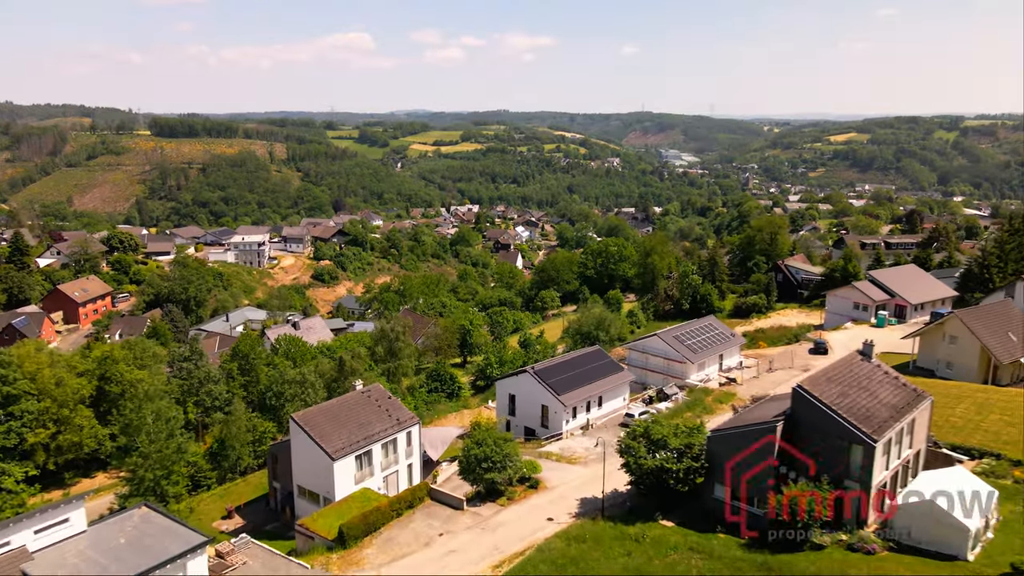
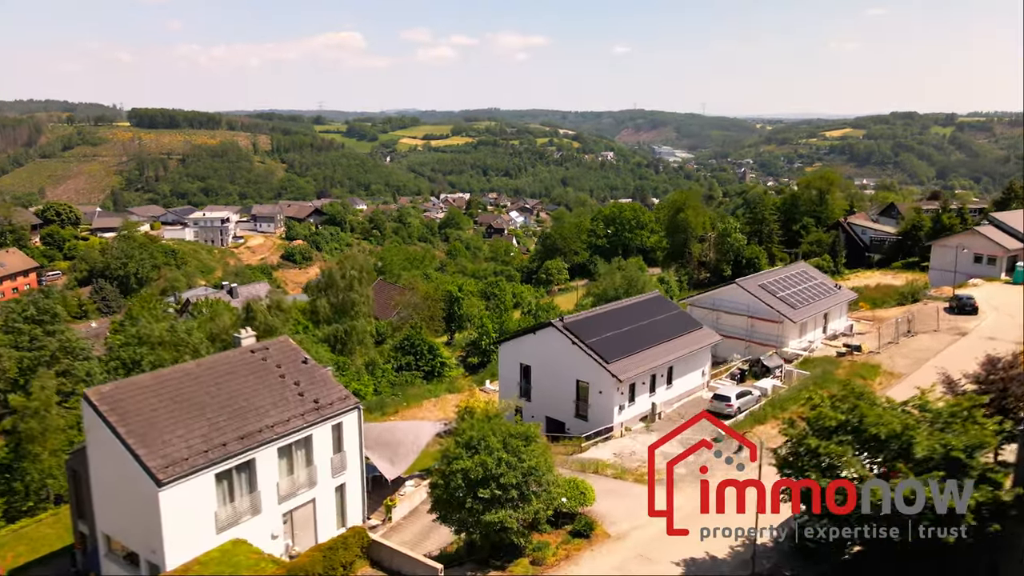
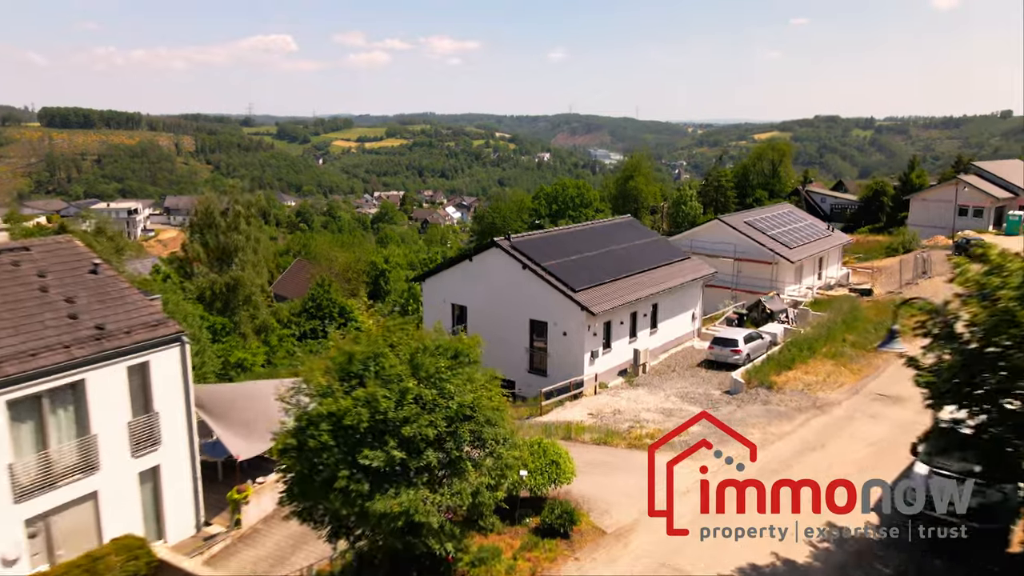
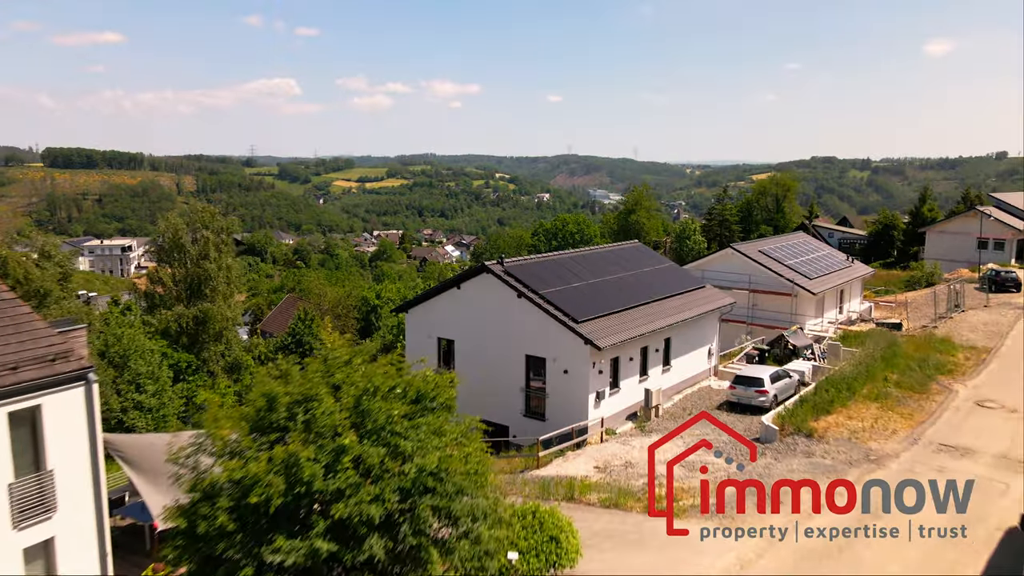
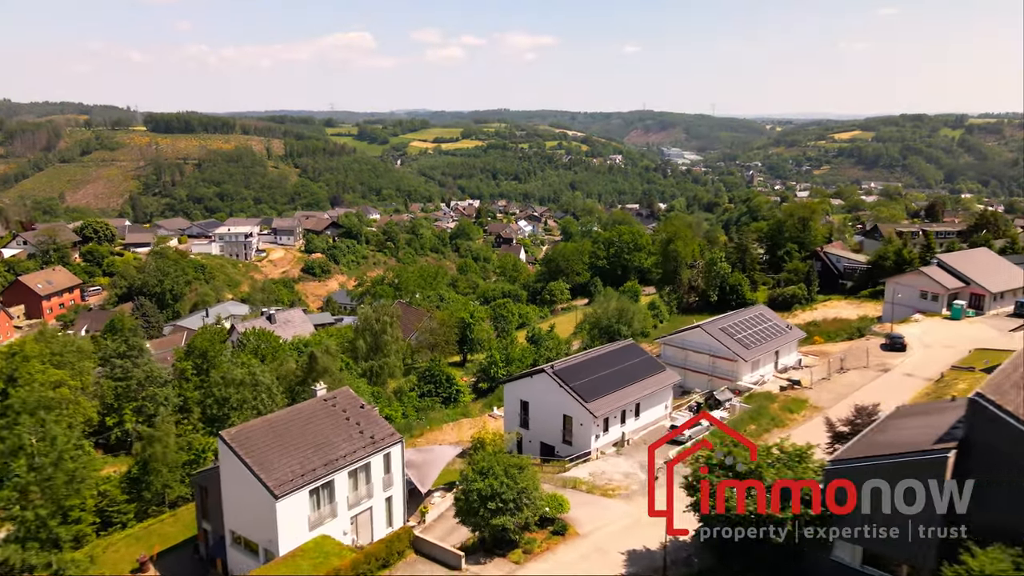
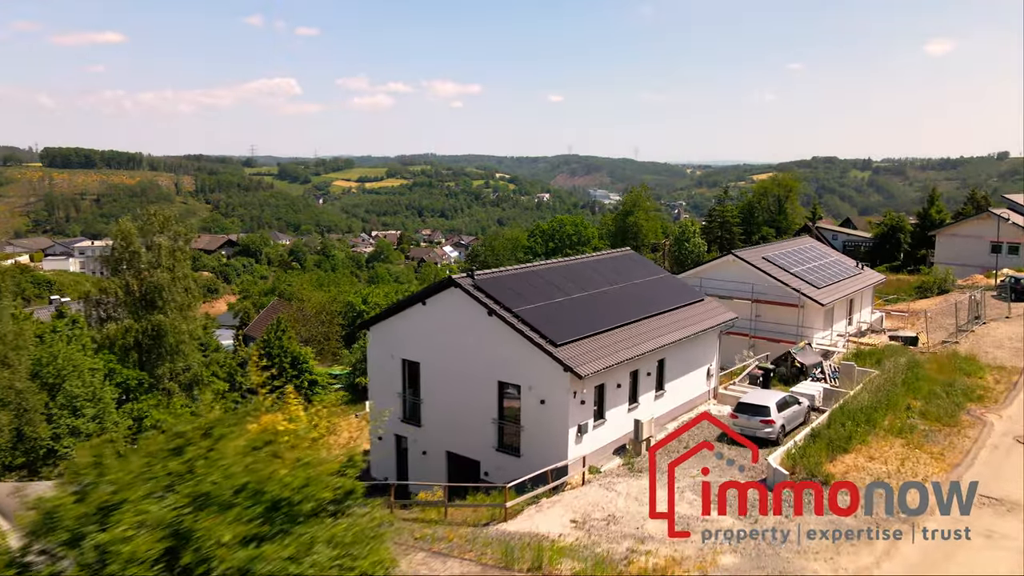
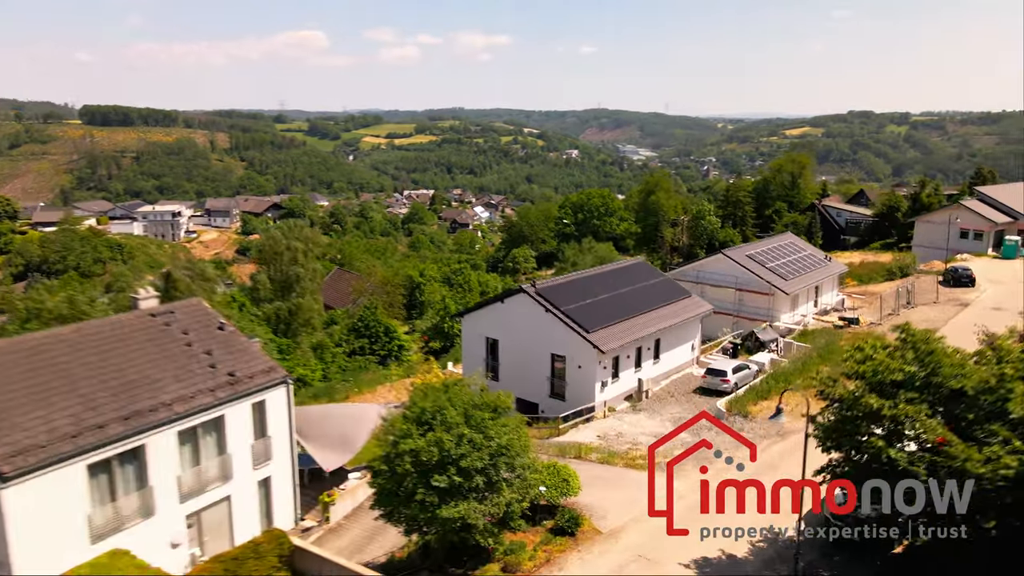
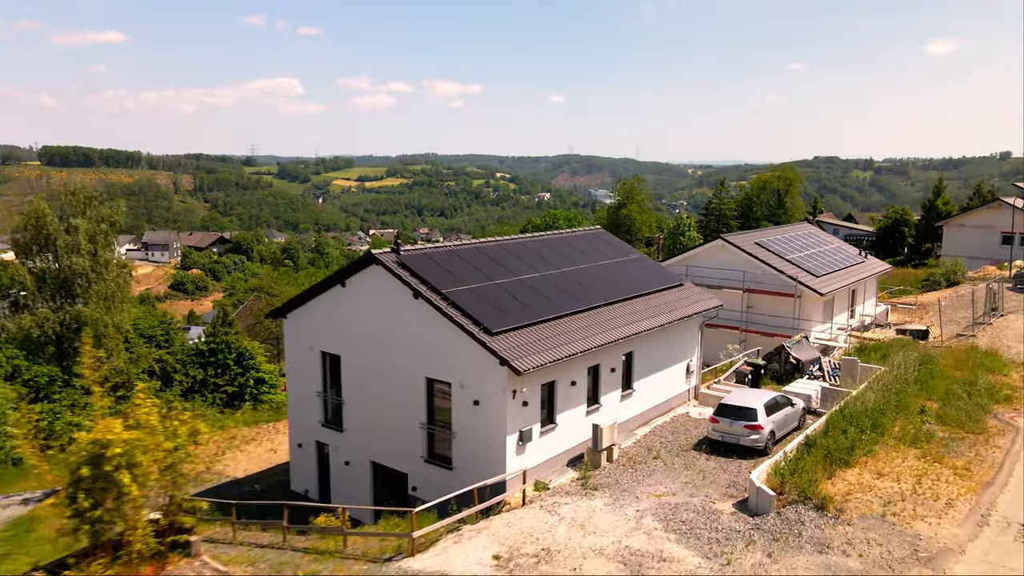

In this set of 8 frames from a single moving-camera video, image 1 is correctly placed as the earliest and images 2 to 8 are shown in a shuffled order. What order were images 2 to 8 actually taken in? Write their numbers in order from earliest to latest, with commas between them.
5, 2, 7, 3, 4, 6, 8
